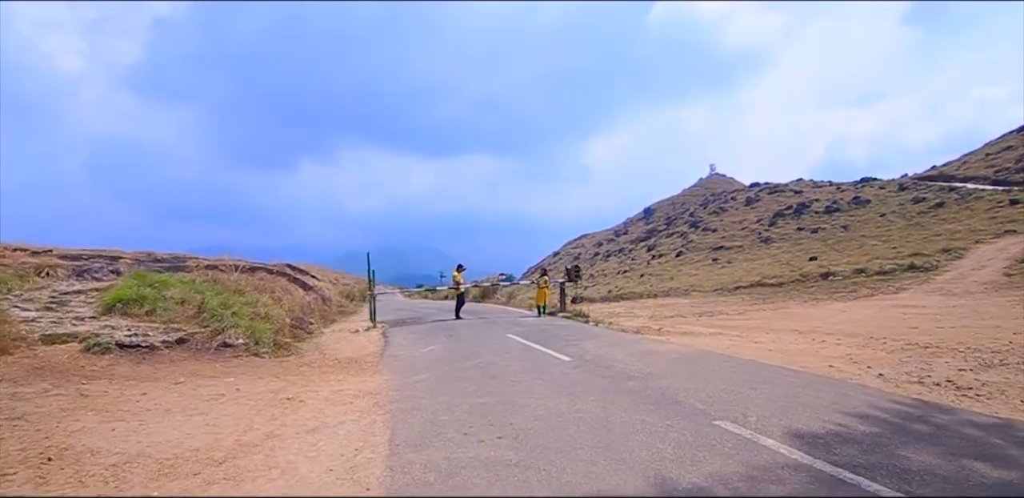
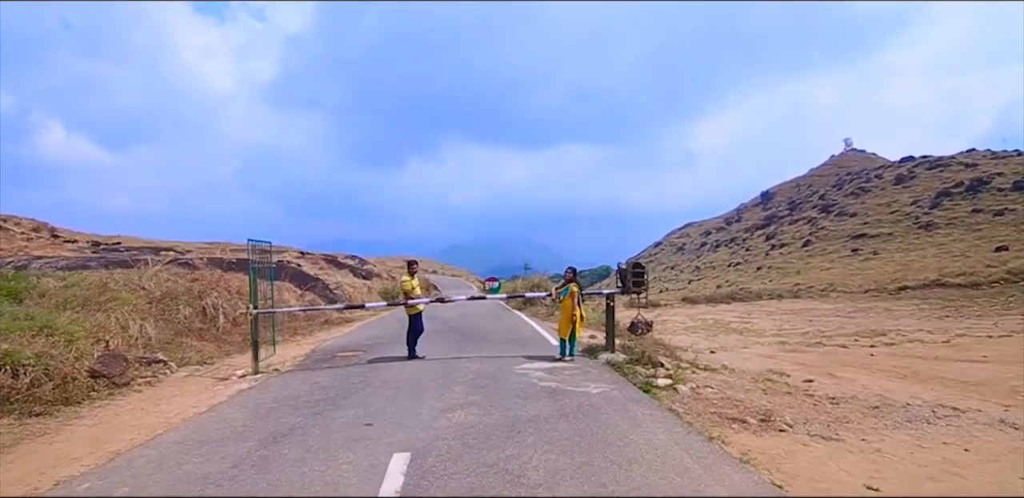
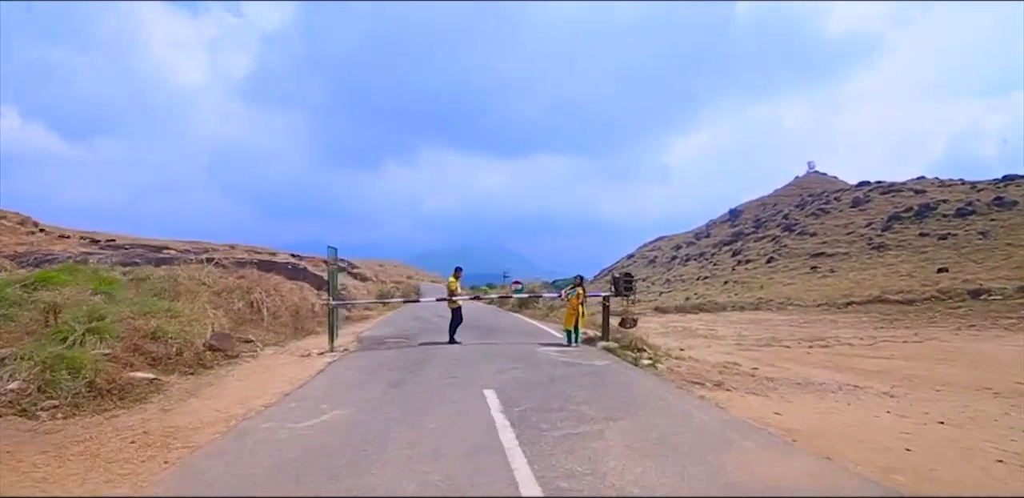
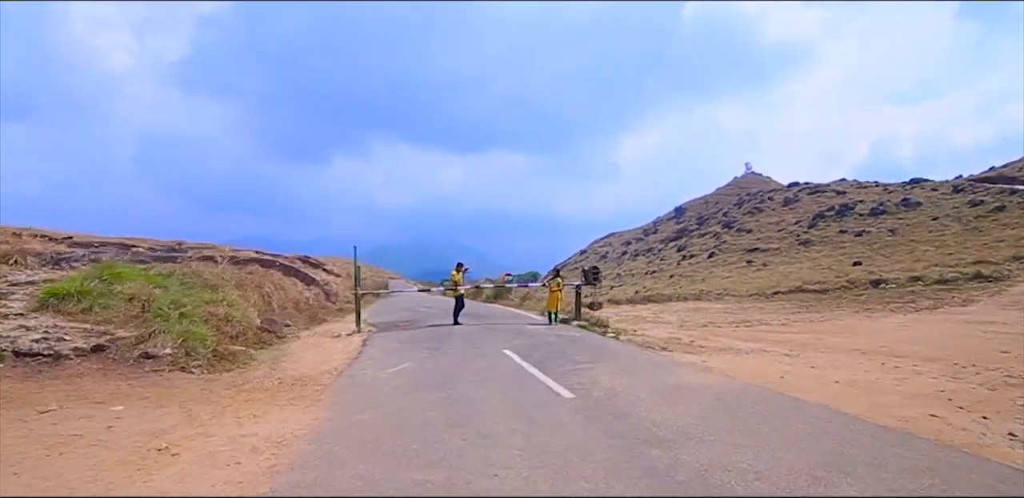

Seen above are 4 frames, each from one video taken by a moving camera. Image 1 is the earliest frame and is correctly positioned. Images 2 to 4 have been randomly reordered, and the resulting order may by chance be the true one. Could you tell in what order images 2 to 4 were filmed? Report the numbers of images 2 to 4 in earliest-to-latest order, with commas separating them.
4, 3, 2
